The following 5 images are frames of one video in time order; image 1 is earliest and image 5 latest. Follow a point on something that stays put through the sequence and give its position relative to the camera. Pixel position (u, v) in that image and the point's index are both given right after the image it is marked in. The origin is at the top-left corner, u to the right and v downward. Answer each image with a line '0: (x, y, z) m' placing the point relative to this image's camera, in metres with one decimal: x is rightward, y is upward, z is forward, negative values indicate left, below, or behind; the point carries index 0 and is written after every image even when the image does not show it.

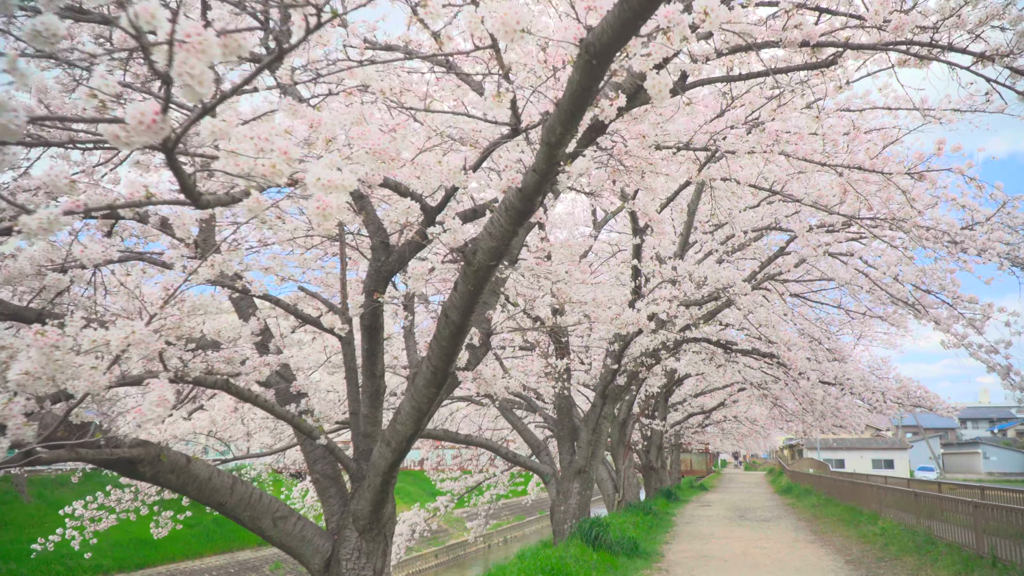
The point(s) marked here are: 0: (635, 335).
0: (+1.2, -0.4, +8.2) m
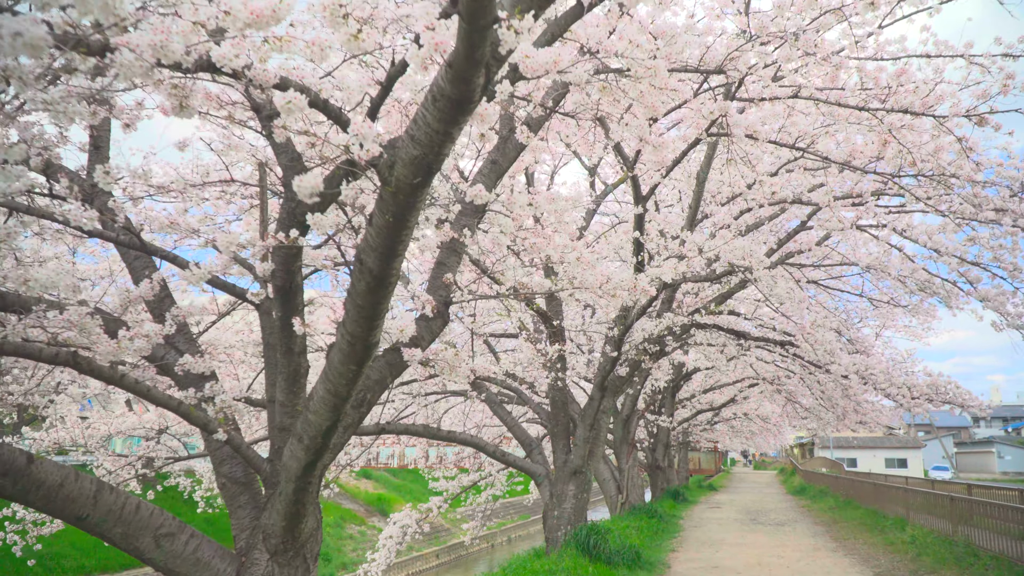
0: (+1.0, -0.2, +7.2) m
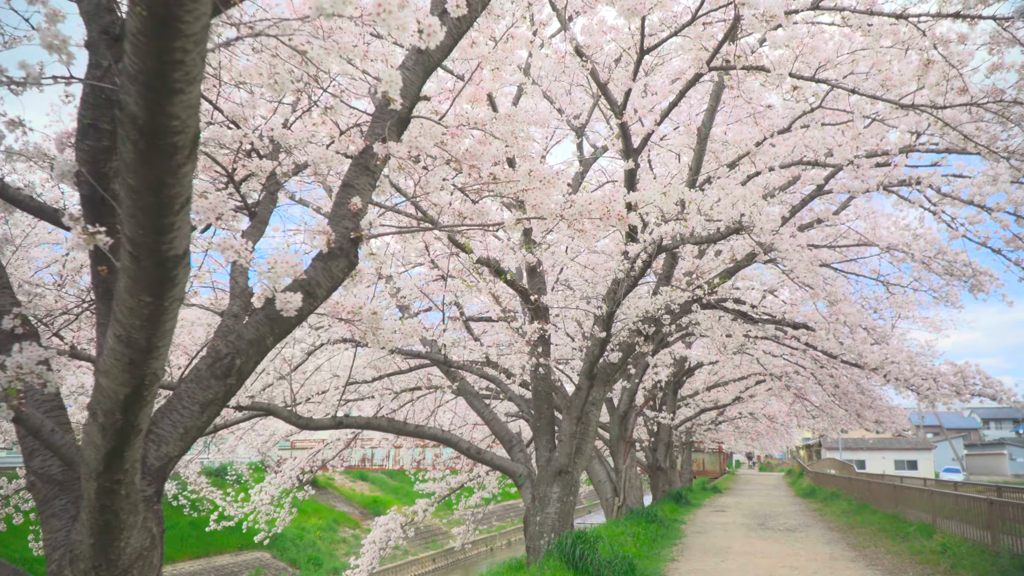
0: (+0.8, 0.0, +6.1) m
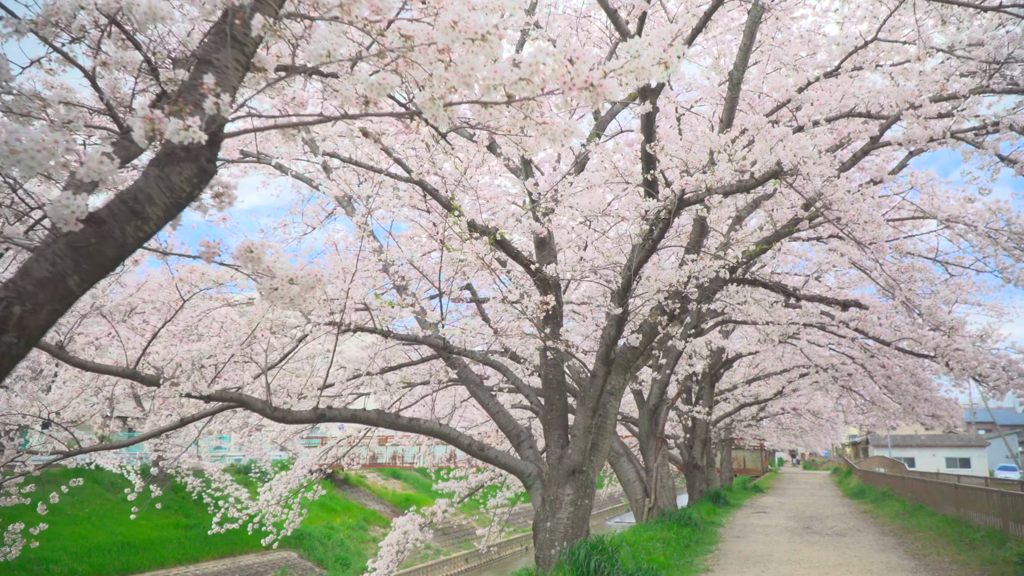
0: (+0.8, +0.2, +5.2) m
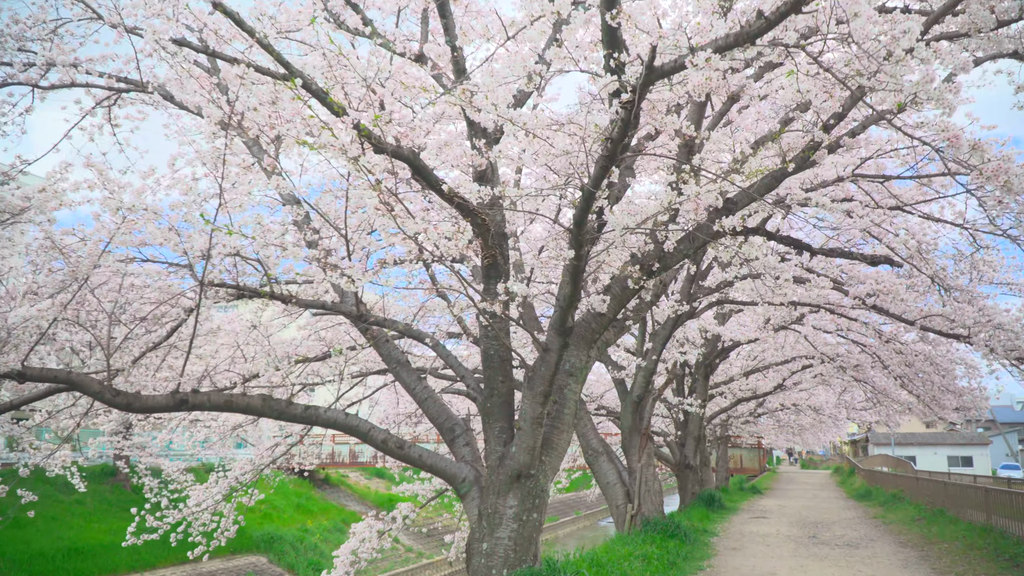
0: (+0.4, +0.5, +3.6) m
